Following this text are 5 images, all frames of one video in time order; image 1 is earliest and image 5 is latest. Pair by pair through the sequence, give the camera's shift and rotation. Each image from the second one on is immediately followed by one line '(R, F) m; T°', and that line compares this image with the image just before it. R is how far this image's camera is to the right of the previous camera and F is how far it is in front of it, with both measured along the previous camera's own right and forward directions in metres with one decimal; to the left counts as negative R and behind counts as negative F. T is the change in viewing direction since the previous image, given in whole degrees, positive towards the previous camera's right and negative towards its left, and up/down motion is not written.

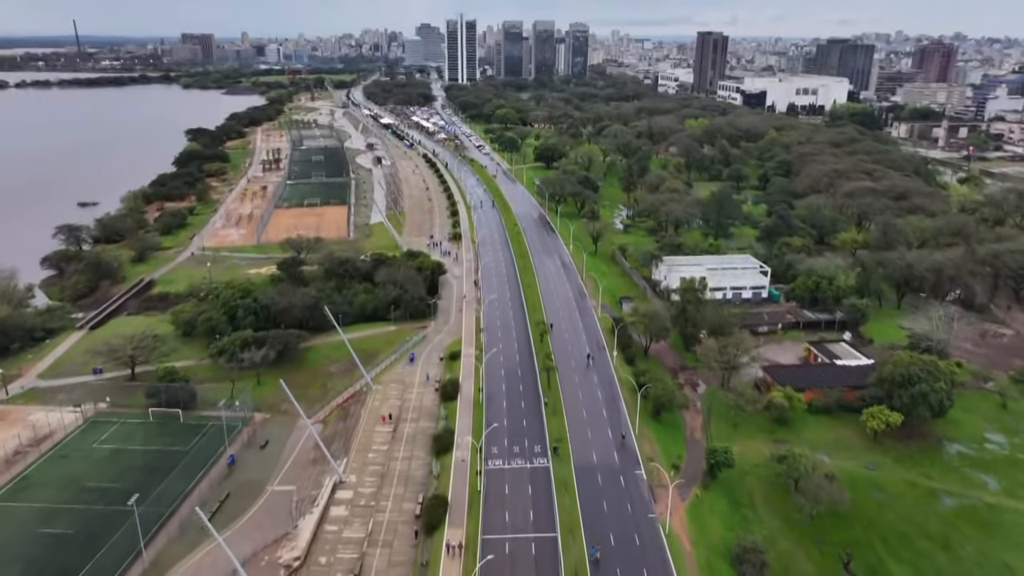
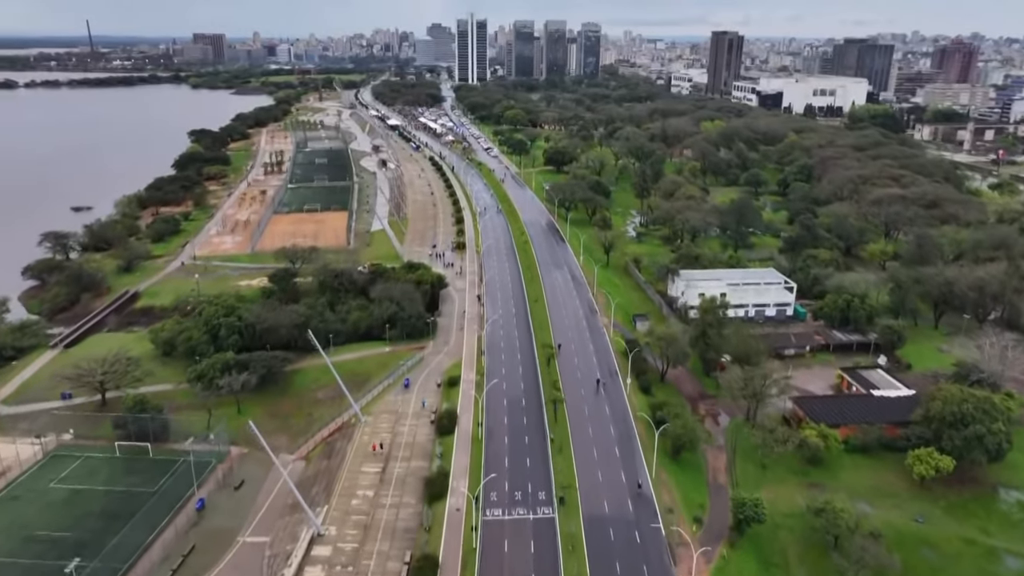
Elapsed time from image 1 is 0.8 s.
(+0.5, +5.4) m; -1°
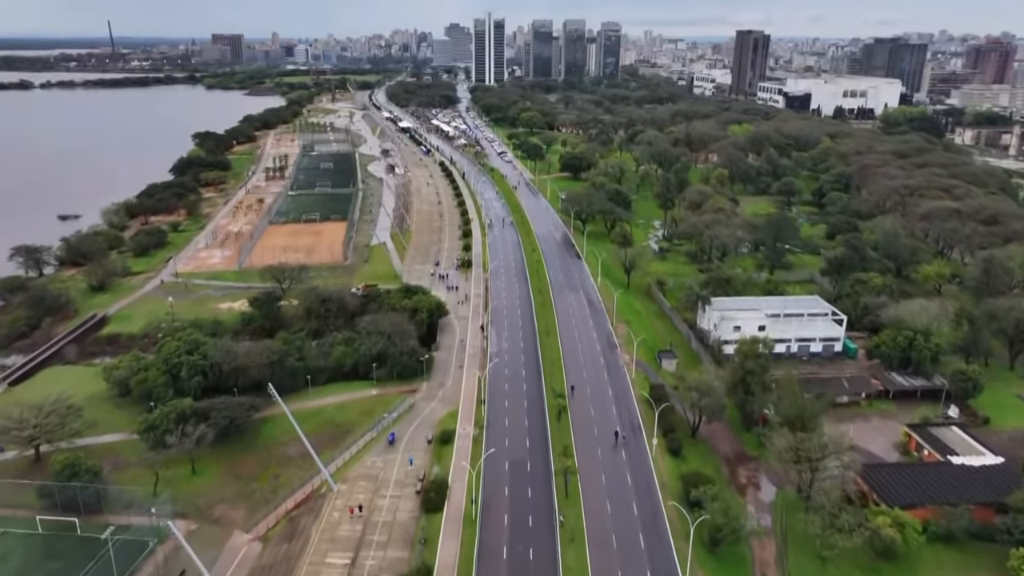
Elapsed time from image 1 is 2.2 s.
(+0.9, +8.9) m; -1°
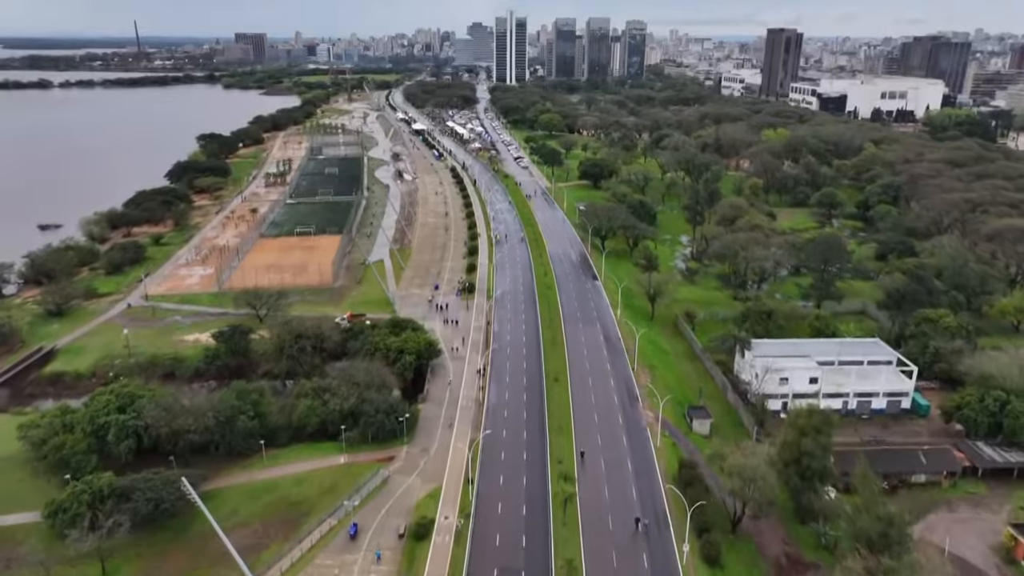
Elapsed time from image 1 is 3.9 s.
(+1.5, +10.2) m; -2°
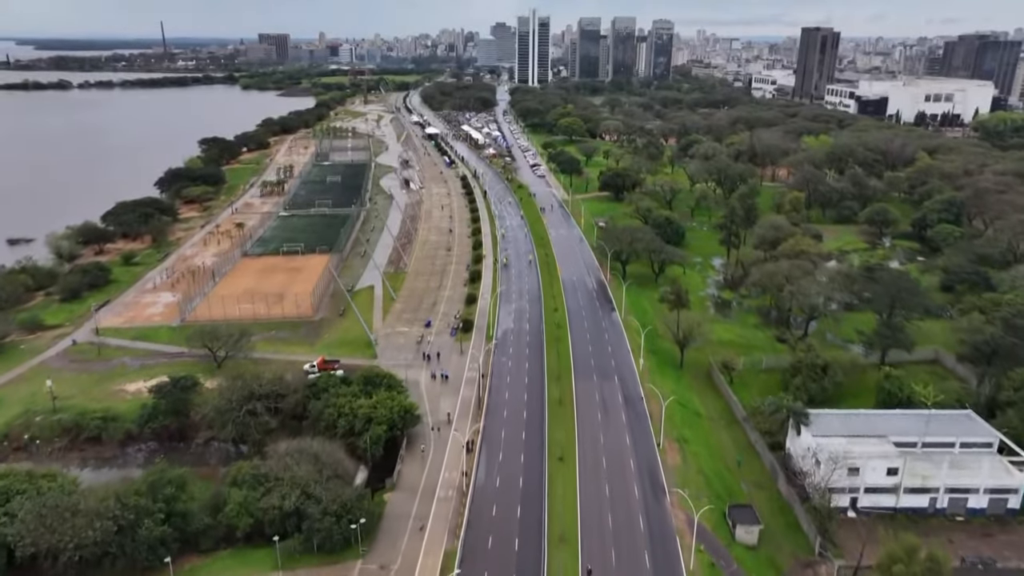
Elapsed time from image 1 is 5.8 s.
(+1.7, +11.4) m; -2°
